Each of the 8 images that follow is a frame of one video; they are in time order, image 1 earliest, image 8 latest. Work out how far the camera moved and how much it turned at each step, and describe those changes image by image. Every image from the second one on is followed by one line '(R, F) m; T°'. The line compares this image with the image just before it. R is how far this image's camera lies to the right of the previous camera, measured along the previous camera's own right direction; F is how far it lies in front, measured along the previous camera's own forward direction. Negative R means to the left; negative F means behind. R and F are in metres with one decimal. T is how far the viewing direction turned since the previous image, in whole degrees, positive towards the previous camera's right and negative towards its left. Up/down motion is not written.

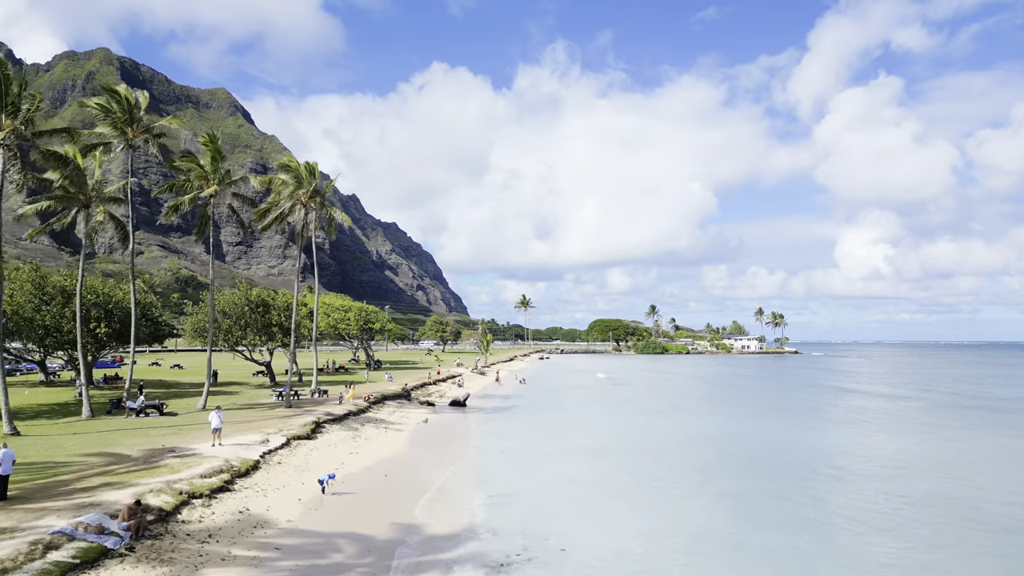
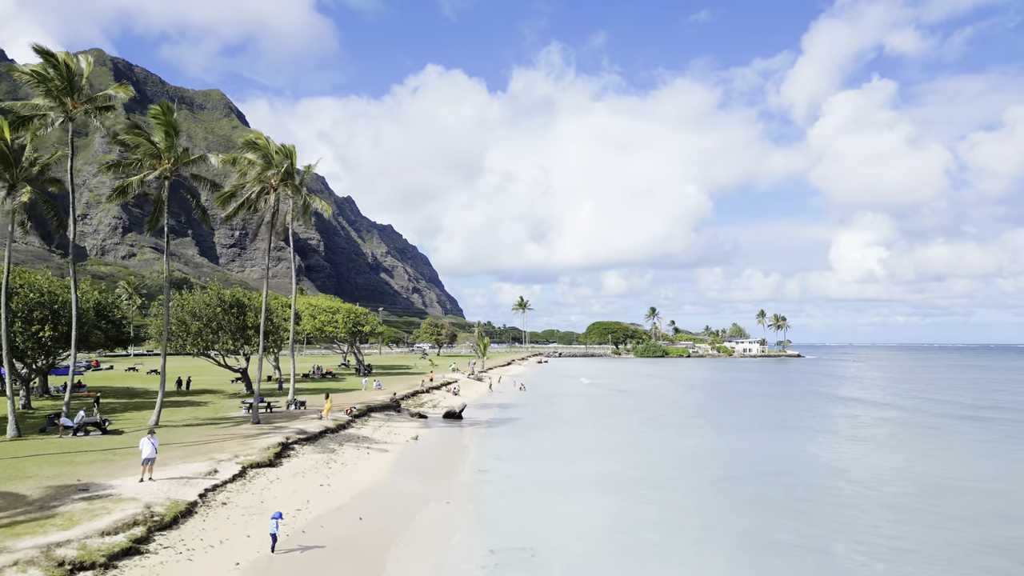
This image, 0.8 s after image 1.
(-0.4, +4.4) m; +1°
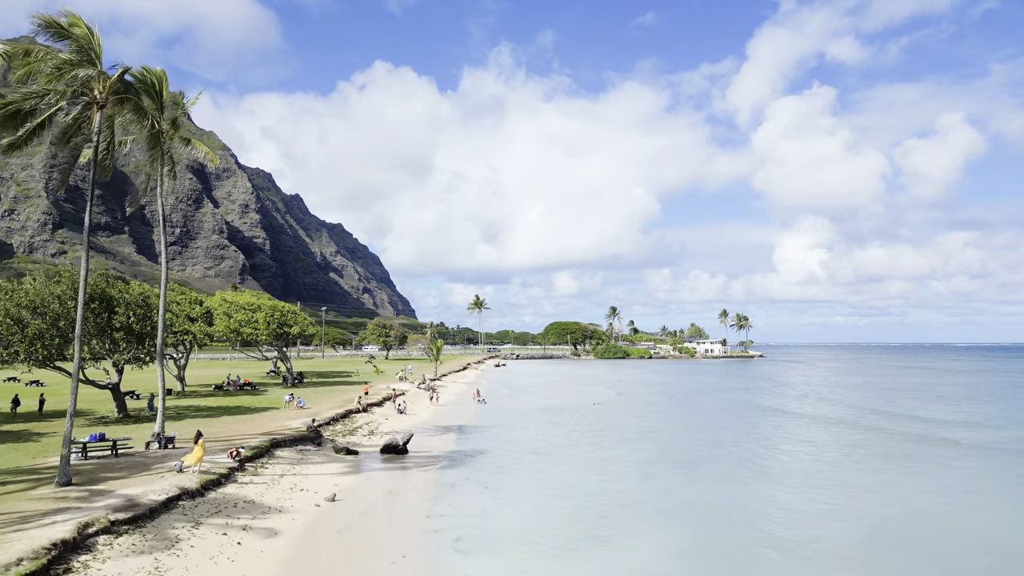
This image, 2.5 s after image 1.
(-0.6, +10.0) m; +5°
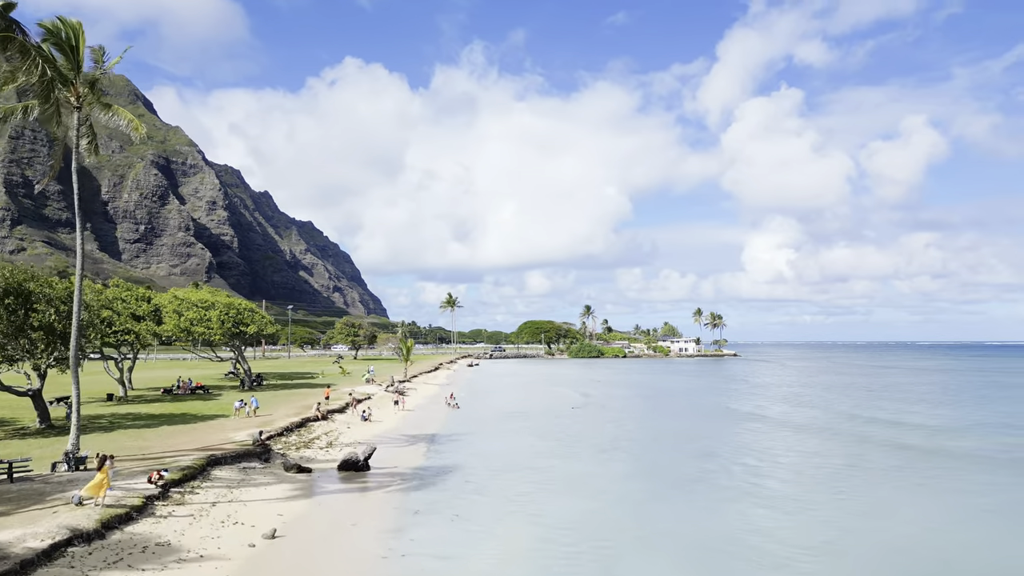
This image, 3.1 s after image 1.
(-0.2, +3.2) m; +3°
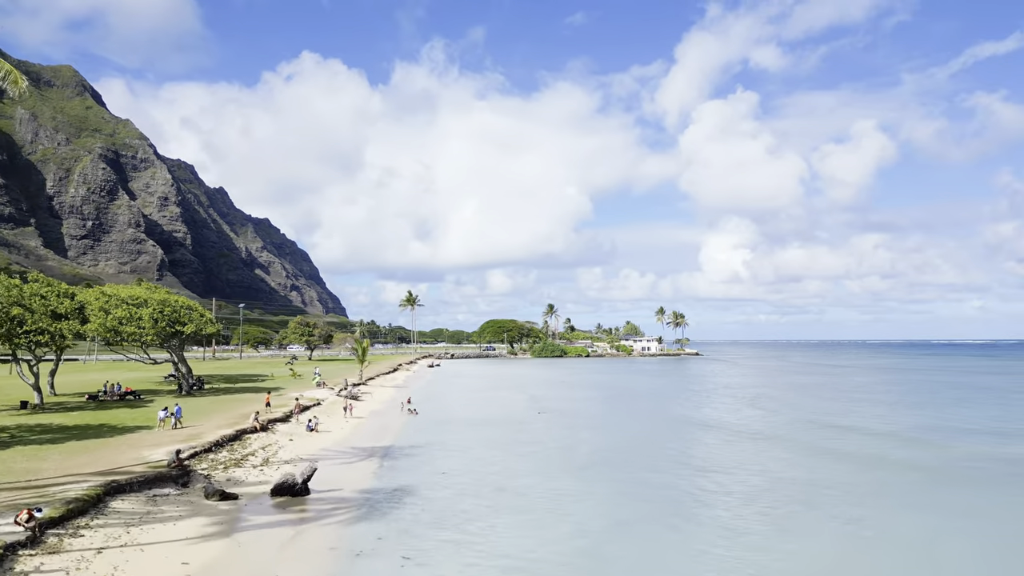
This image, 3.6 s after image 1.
(-0.1, +3.1) m; +4°
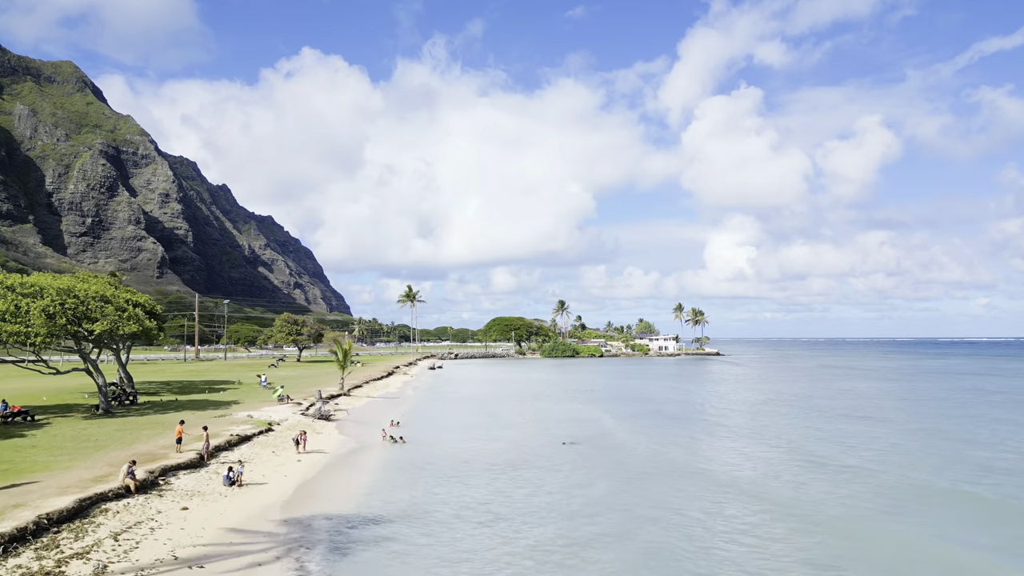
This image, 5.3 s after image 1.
(-1.0, +11.7) m; 0°
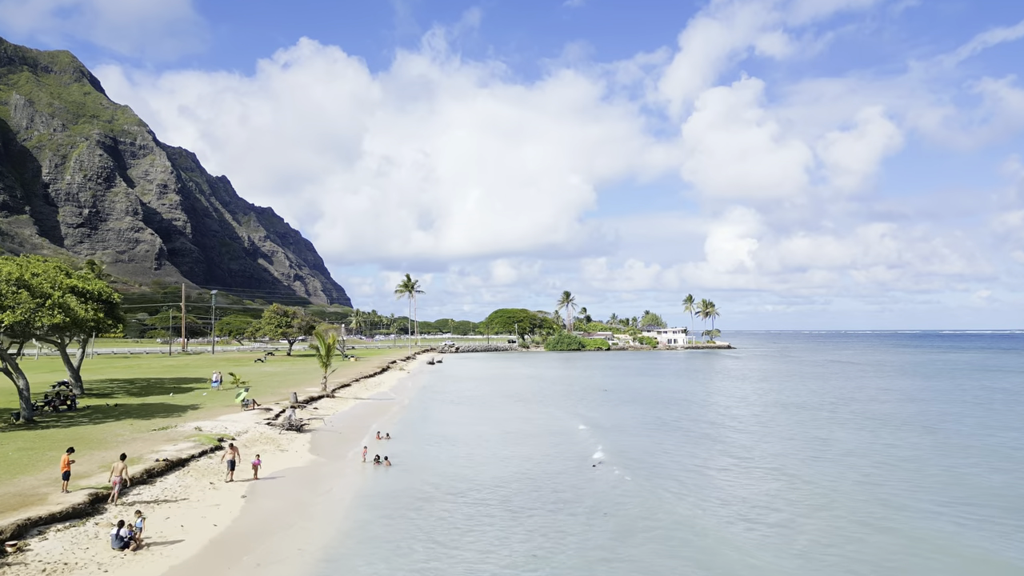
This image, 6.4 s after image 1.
(-0.6, +6.8) m; 0°
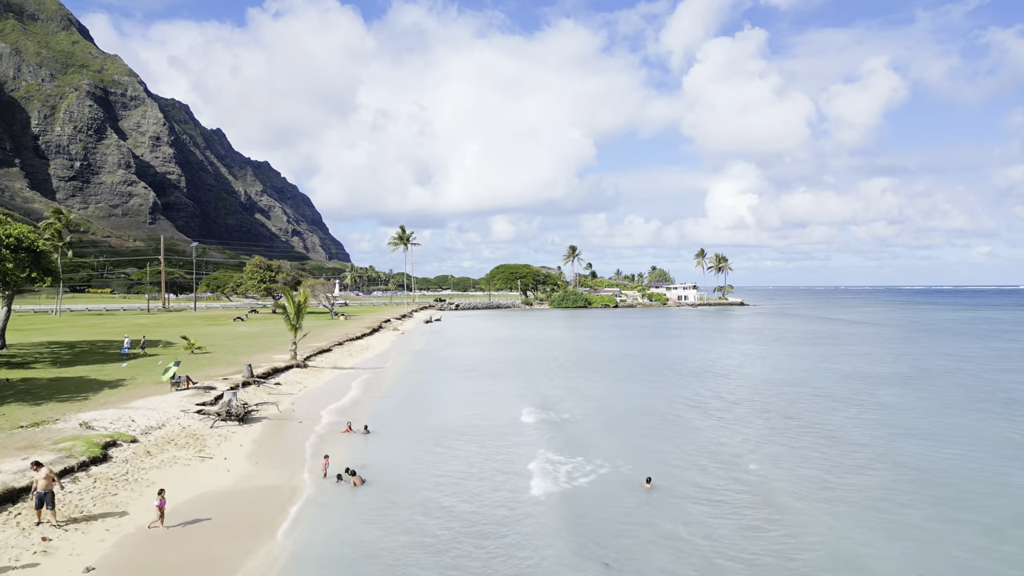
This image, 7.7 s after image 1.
(-0.9, +8.4) m; 0°
